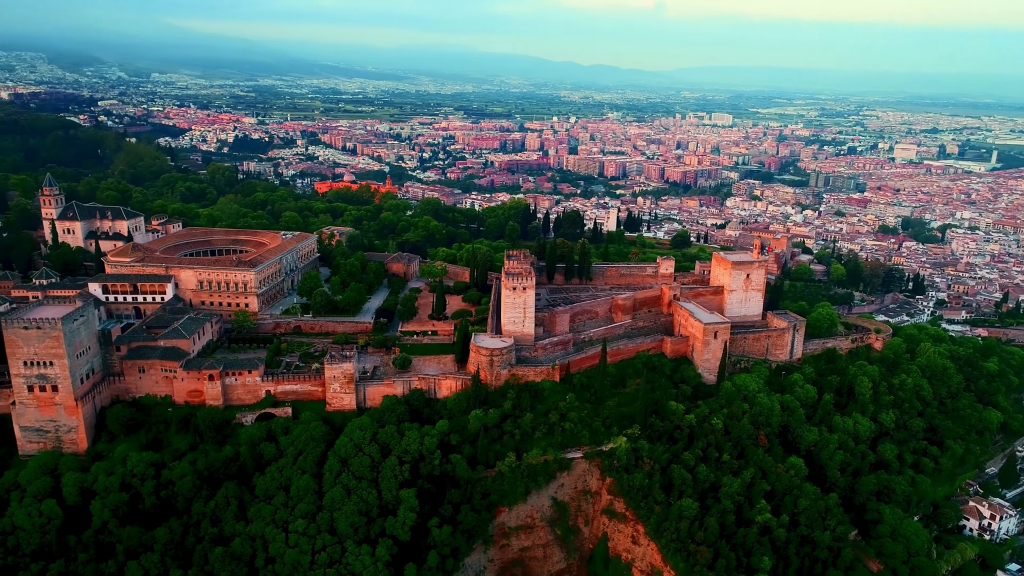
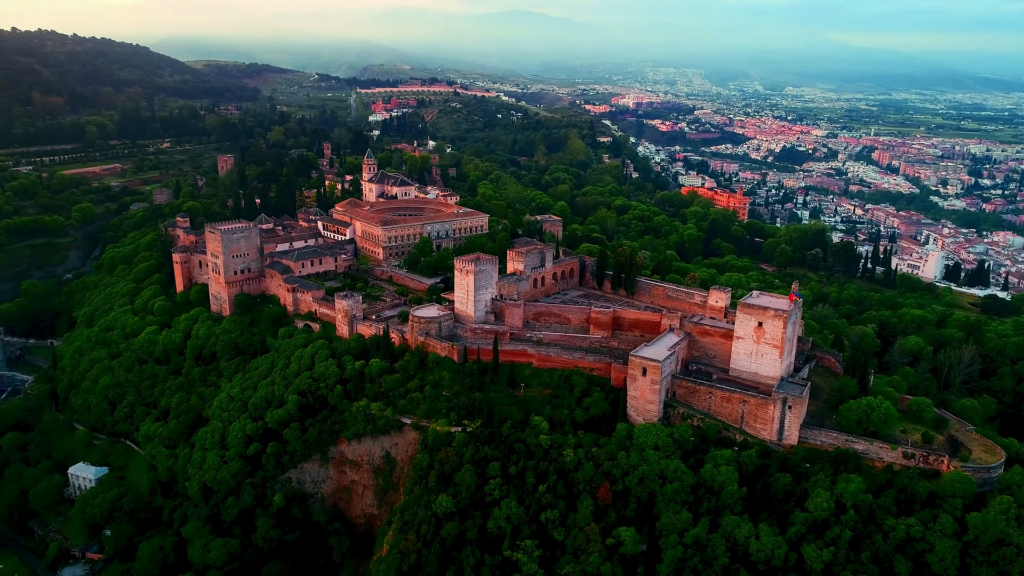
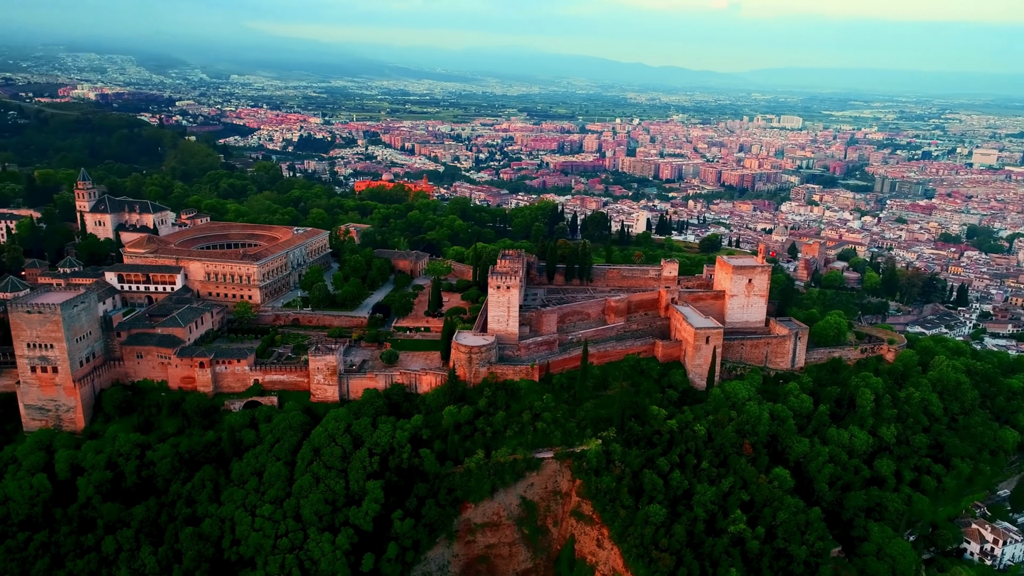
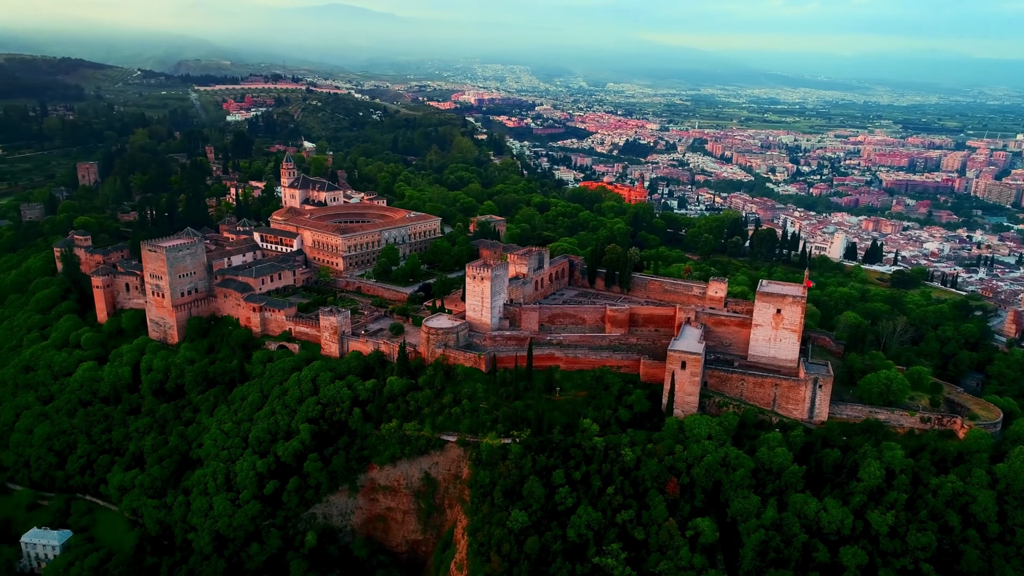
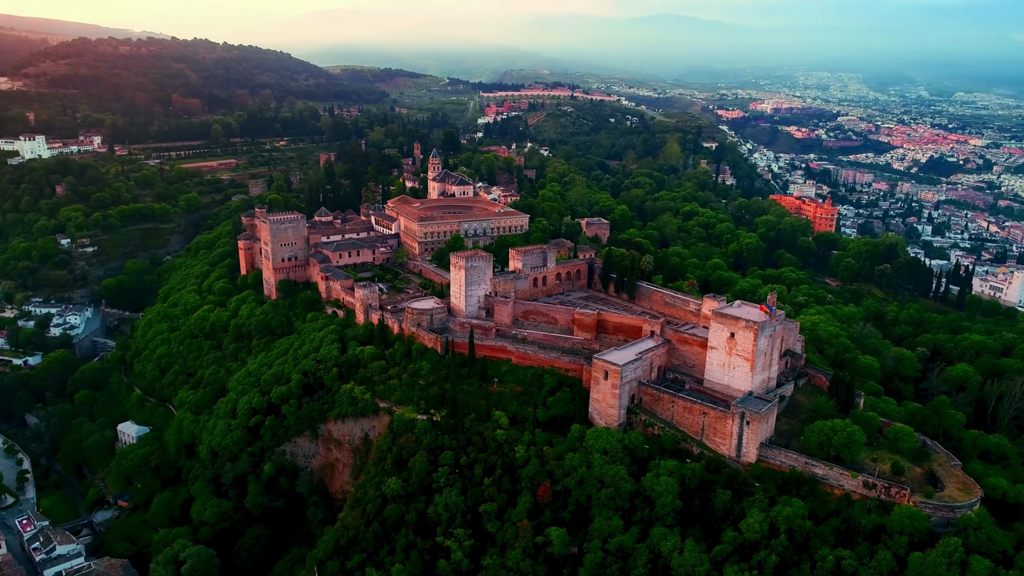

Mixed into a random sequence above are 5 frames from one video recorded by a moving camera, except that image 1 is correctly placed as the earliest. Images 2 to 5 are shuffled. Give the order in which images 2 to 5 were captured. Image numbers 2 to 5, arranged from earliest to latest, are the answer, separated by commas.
3, 4, 2, 5
